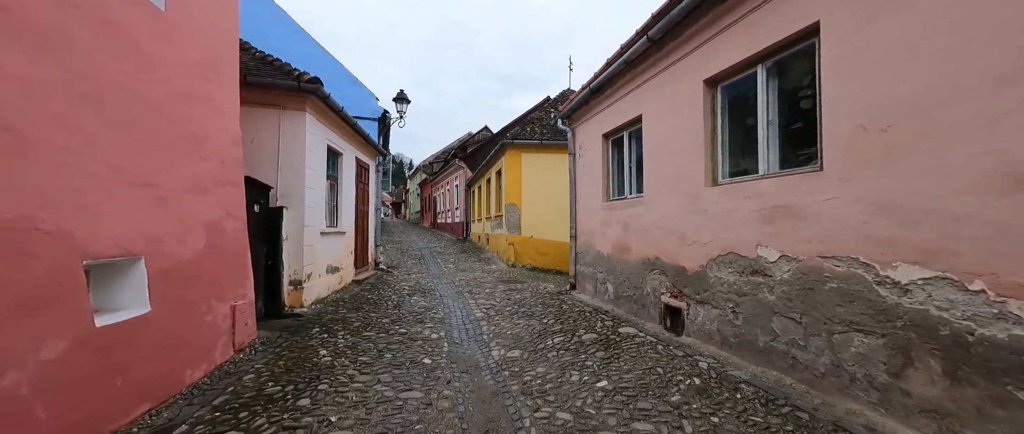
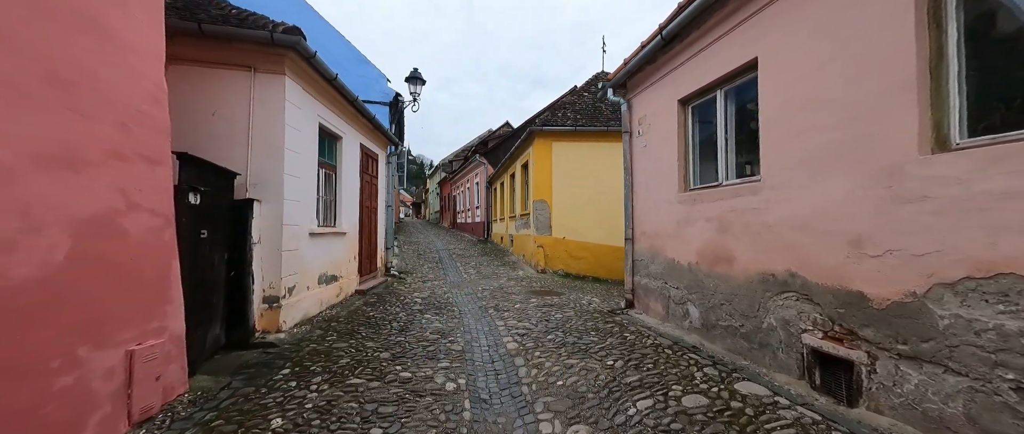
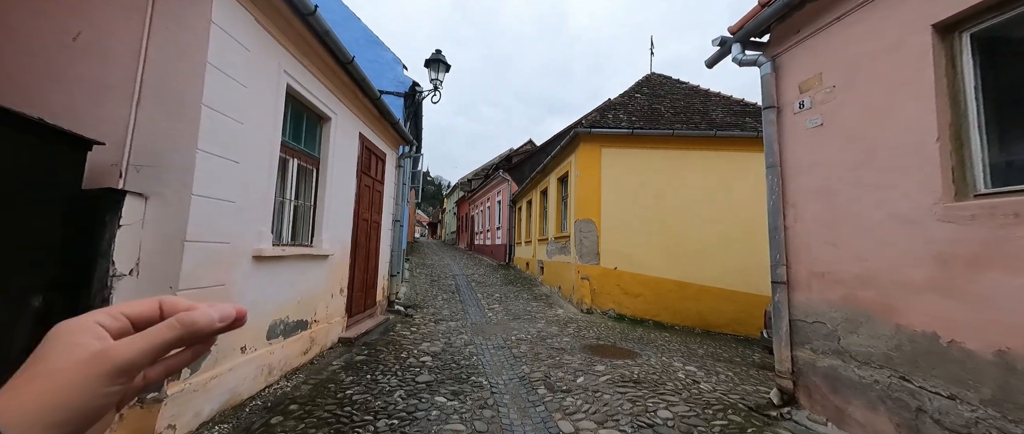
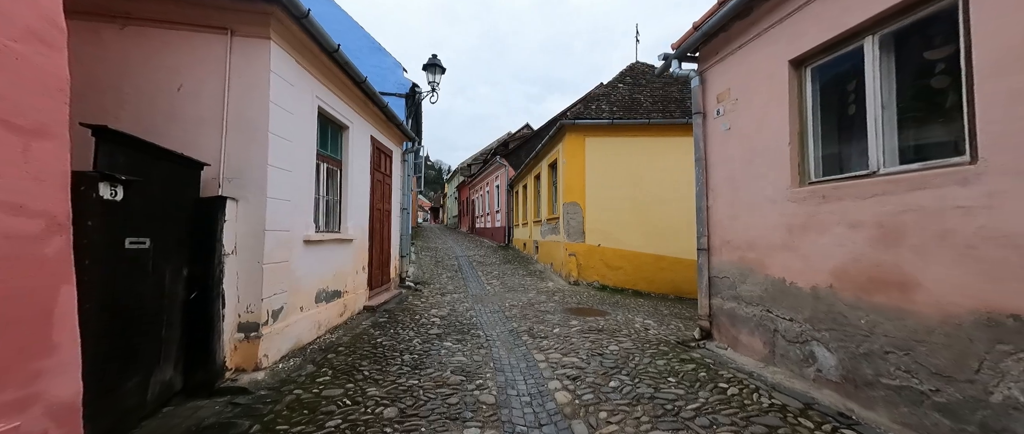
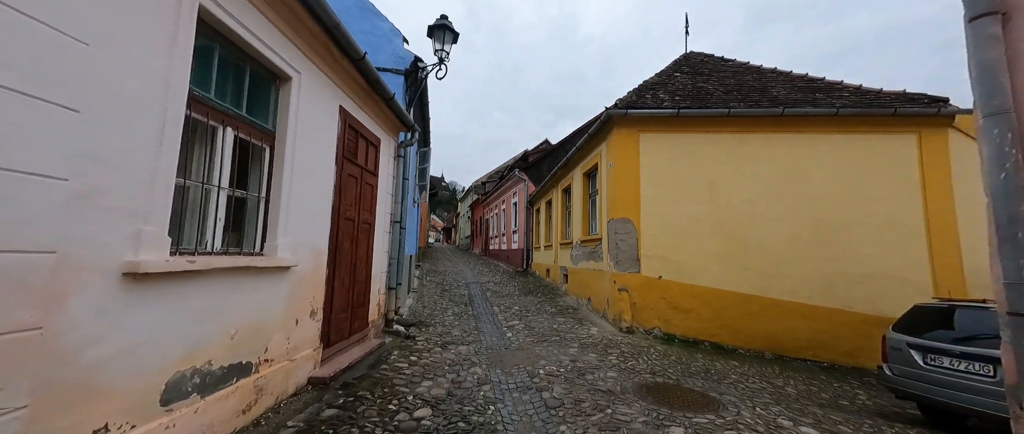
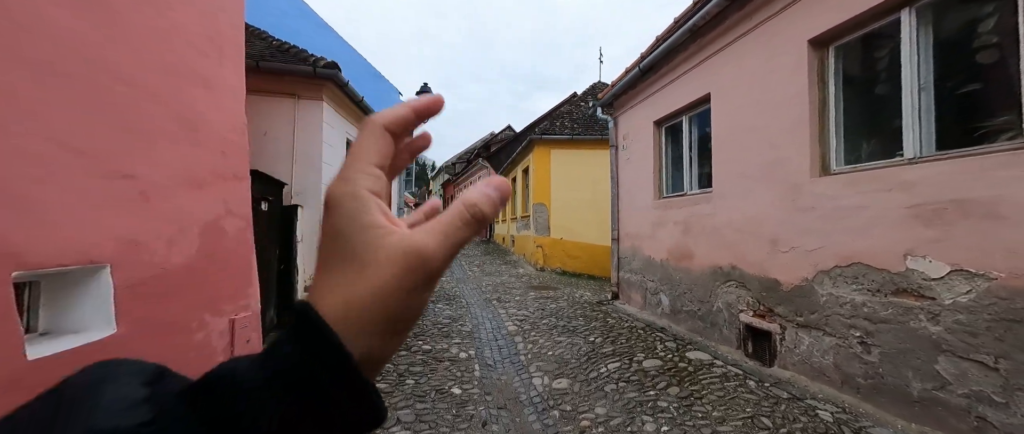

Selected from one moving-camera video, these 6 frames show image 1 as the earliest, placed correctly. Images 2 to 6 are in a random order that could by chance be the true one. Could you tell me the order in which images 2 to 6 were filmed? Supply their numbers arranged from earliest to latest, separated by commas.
6, 2, 4, 3, 5
